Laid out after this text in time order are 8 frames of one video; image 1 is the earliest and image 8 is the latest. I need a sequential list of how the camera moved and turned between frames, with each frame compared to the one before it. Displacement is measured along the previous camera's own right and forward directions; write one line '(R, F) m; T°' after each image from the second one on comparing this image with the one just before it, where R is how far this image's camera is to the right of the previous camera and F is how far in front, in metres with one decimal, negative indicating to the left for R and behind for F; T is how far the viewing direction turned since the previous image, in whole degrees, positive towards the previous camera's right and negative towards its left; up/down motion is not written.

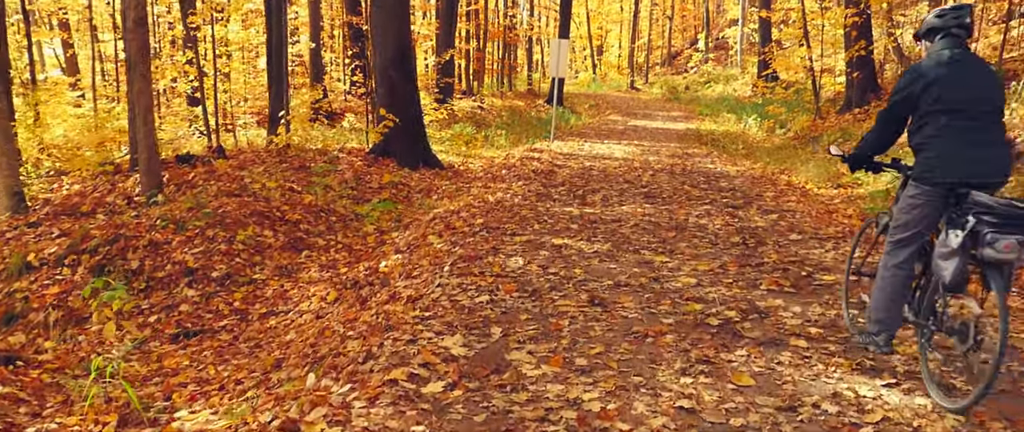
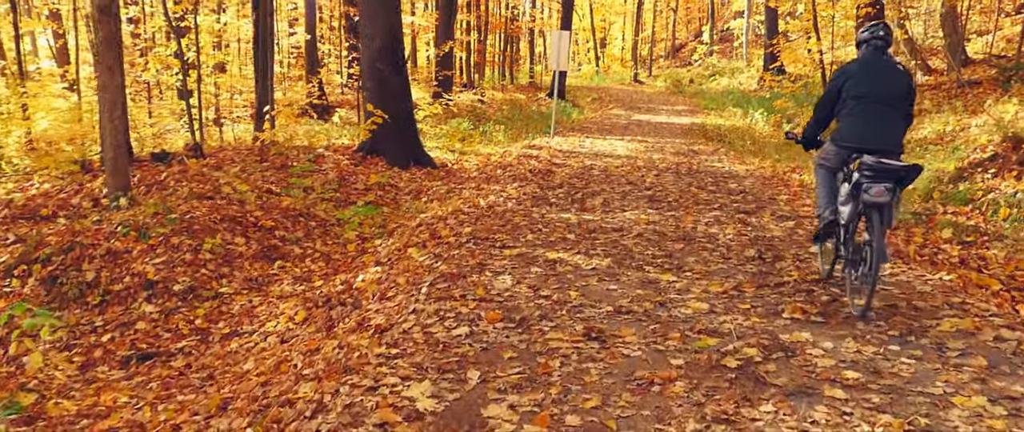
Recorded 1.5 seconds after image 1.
(+0.1, +0.8) m; 0°
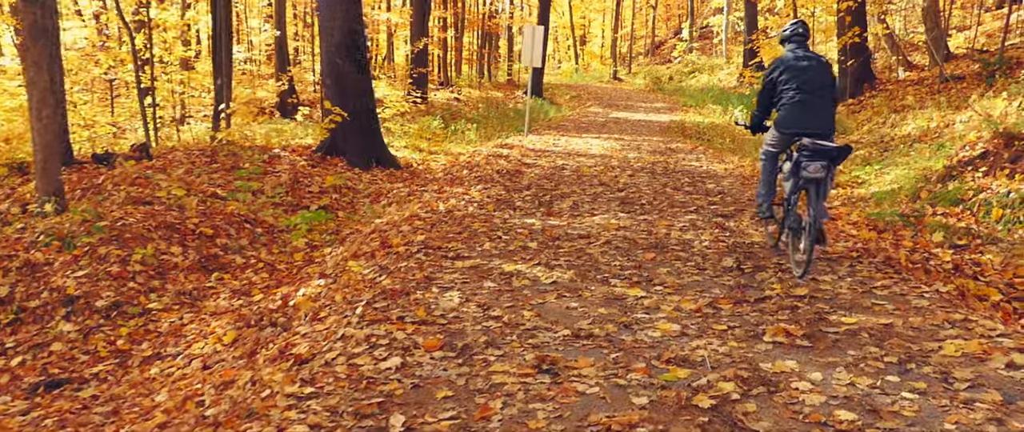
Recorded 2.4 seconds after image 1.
(+0.2, +0.7) m; +1°
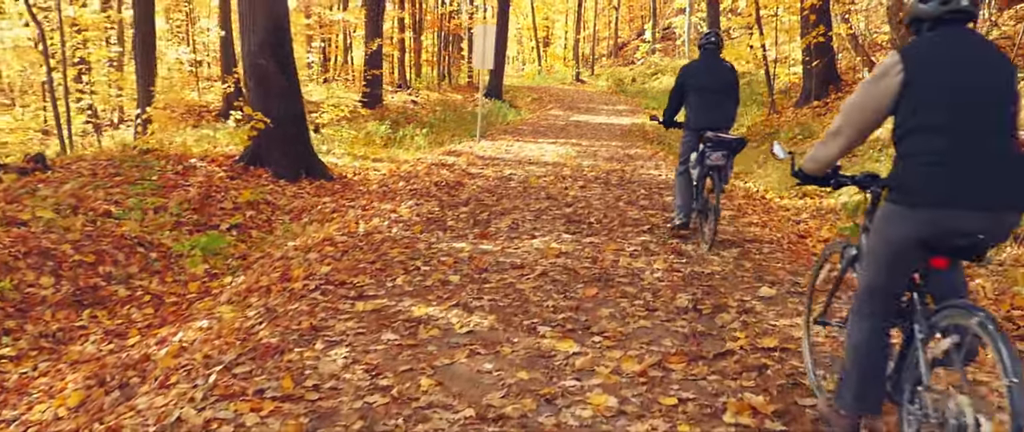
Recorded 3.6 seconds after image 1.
(+0.3, +1.1) m; +2°
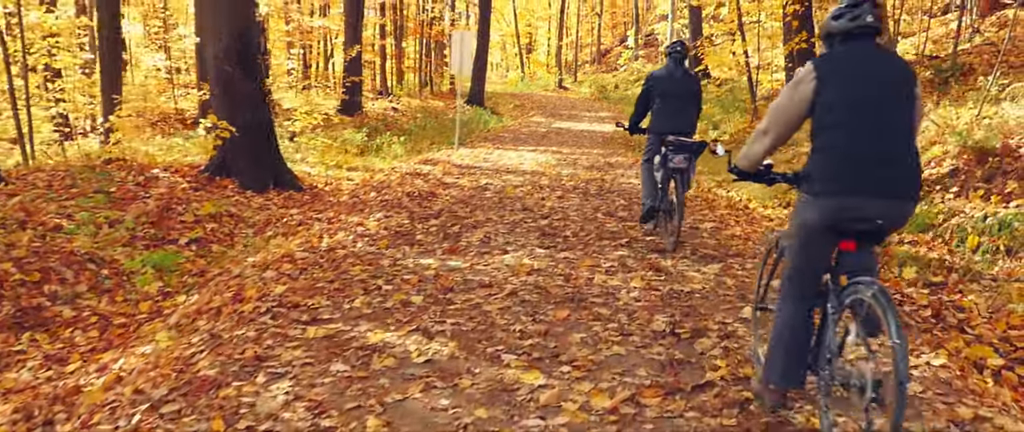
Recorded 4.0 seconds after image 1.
(+0.1, +0.4) m; +1°
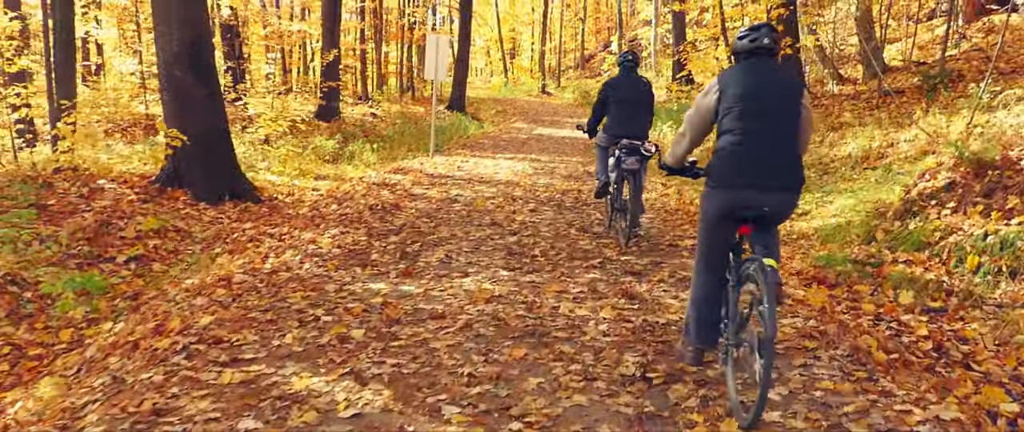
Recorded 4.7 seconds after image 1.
(+0.2, +0.6) m; +1°
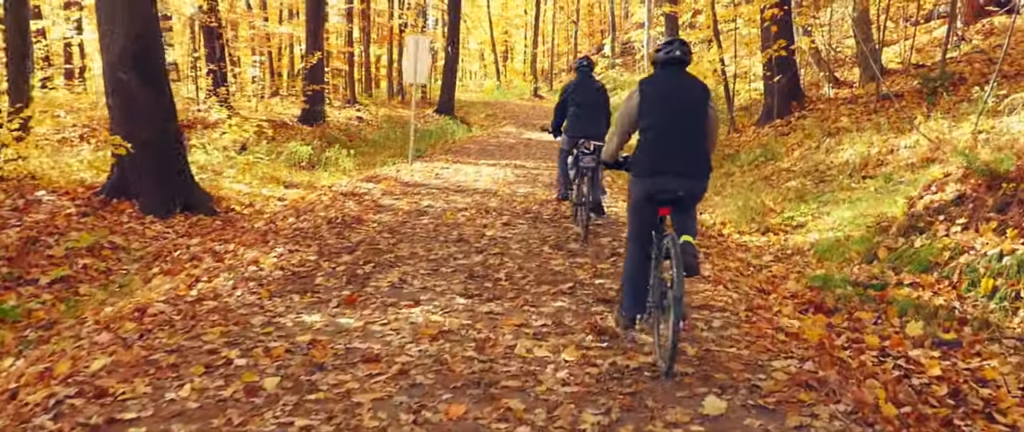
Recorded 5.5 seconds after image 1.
(+0.2, +0.8) m; 0°
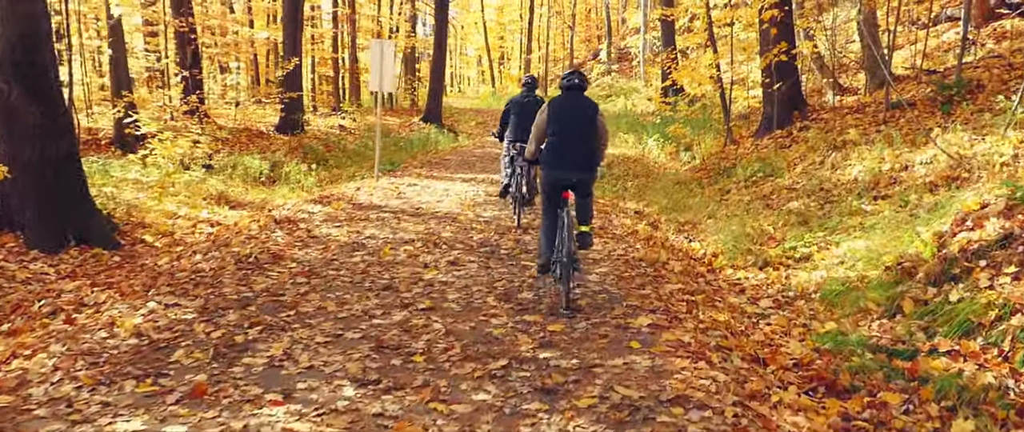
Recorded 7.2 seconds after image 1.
(+0.4, +1.5) m; 0°
